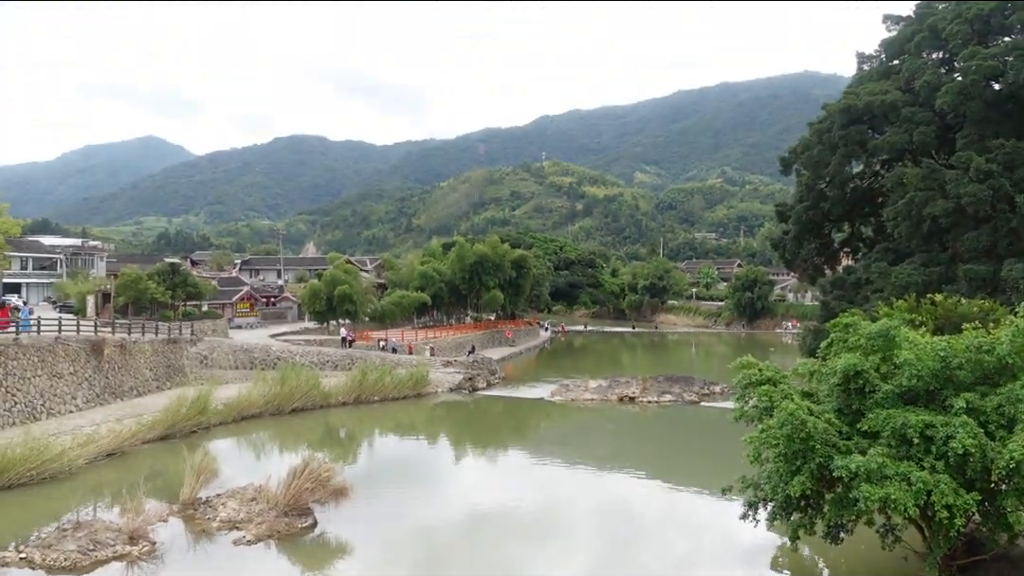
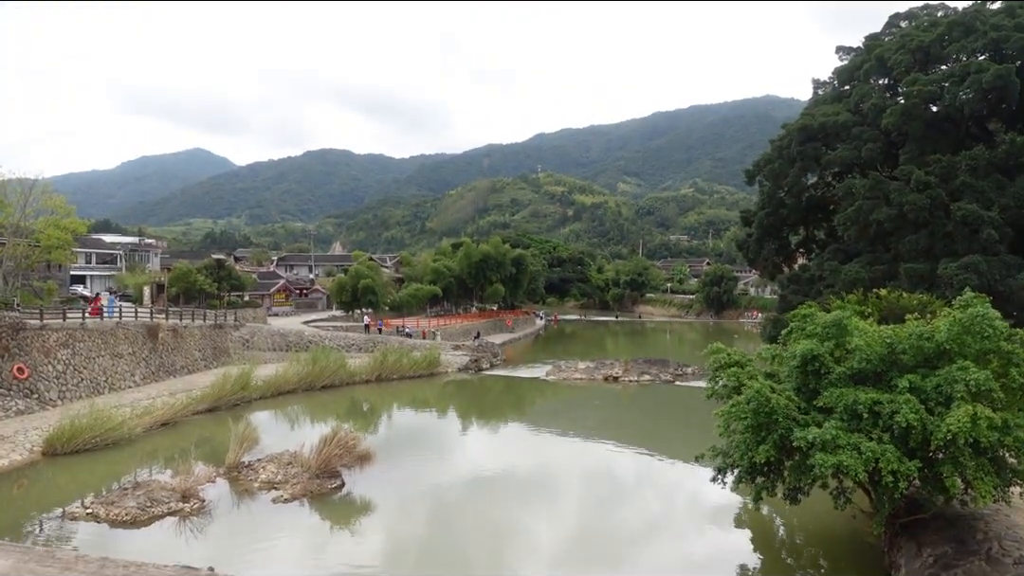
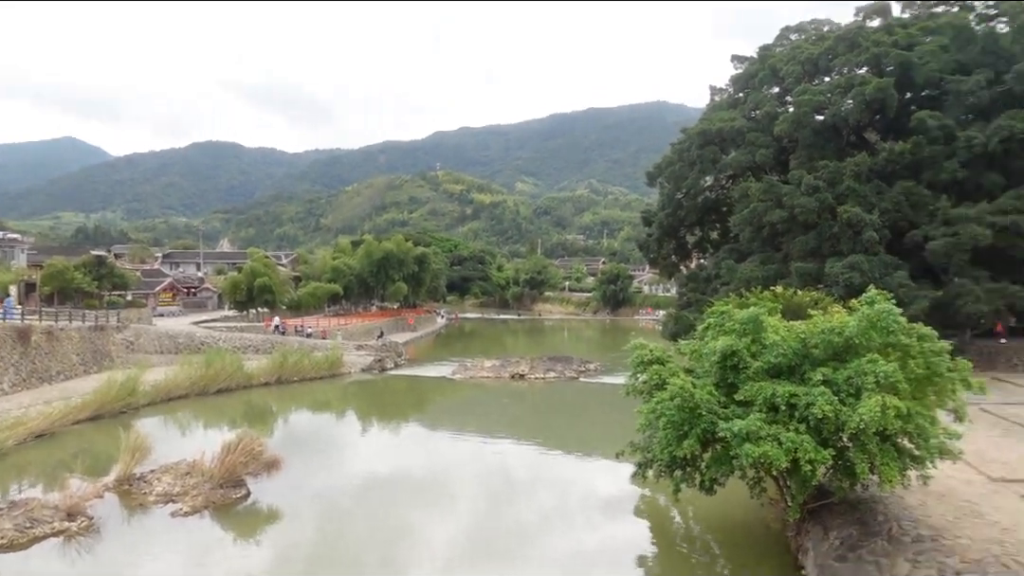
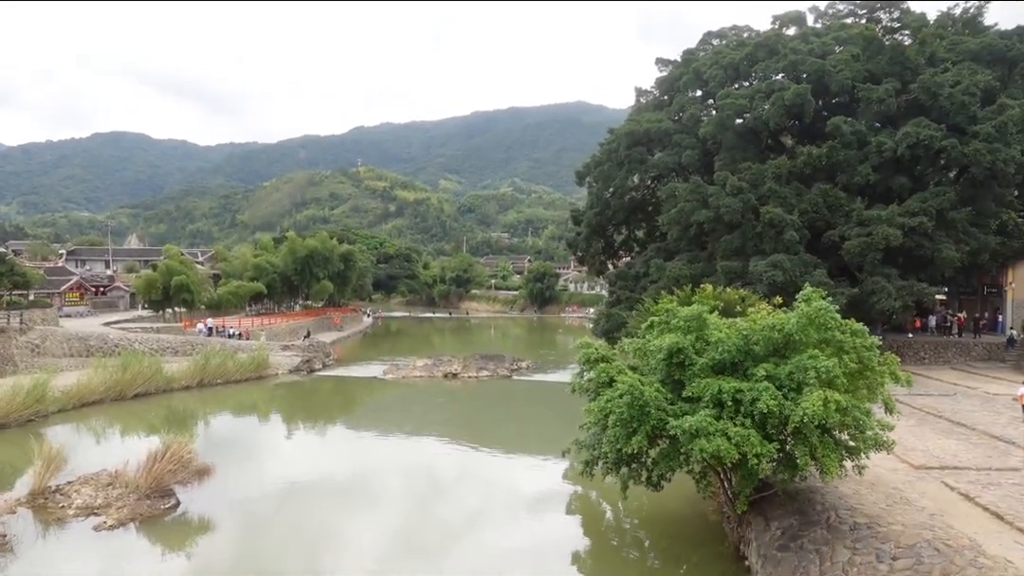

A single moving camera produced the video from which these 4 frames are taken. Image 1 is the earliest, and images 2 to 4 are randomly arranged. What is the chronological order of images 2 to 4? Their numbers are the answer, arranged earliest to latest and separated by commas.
2, 3, 4
